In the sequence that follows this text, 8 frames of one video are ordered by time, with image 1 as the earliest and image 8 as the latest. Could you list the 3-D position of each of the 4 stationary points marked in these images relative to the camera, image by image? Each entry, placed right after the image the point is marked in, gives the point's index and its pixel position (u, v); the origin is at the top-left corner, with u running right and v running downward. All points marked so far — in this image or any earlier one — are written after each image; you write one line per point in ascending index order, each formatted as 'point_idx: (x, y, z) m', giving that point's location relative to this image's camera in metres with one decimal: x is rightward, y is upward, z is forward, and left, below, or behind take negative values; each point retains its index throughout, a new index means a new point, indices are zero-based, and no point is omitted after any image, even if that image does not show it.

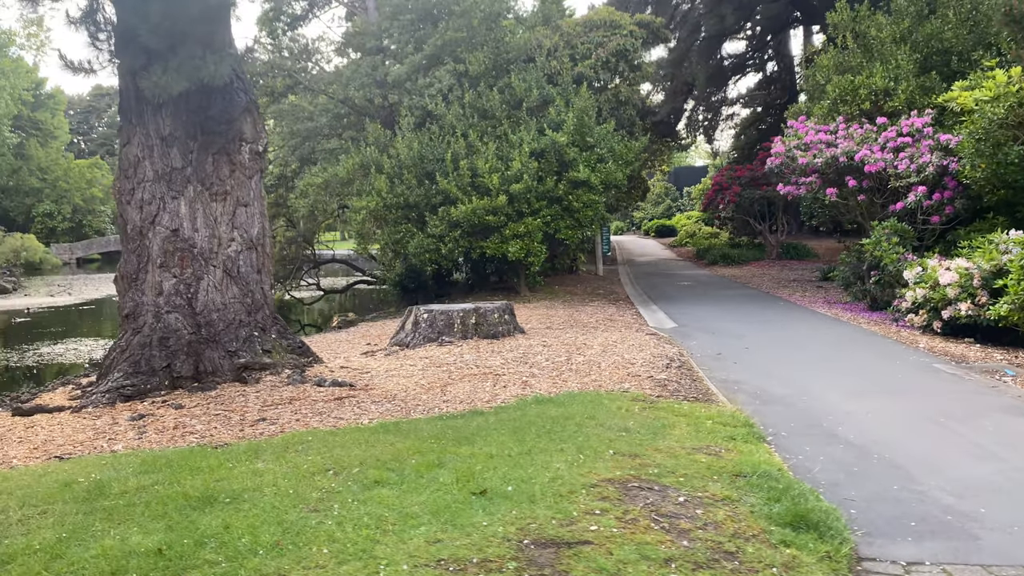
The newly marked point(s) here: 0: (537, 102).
0: (+0.4, +3.4, +15.3) m
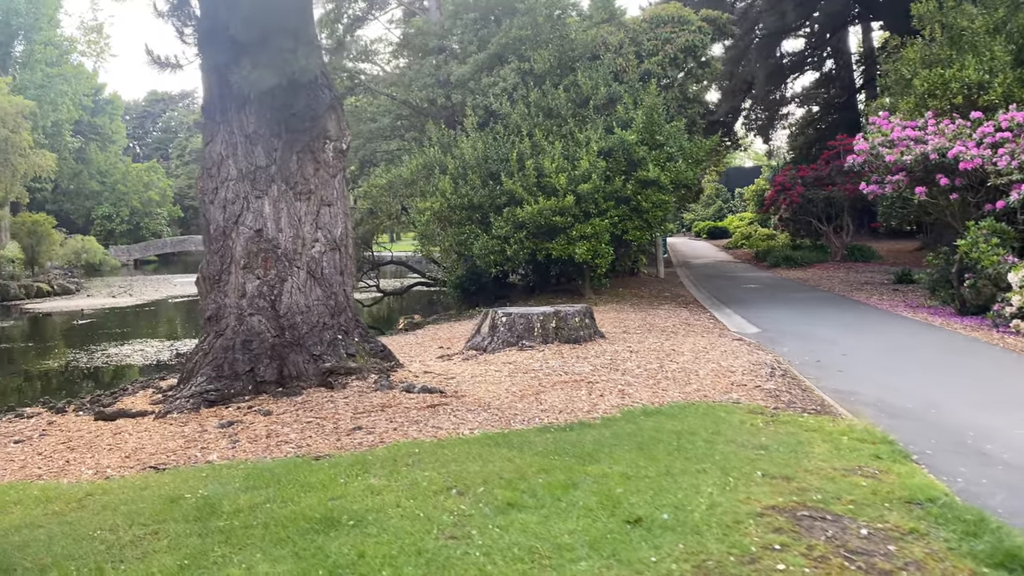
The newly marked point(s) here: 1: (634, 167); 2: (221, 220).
0: (+1.6, +3.3, +14.9) m
1: (+2.1, +2.1, +14.3) m
2: (-2.4, +0.5, +6.9) m
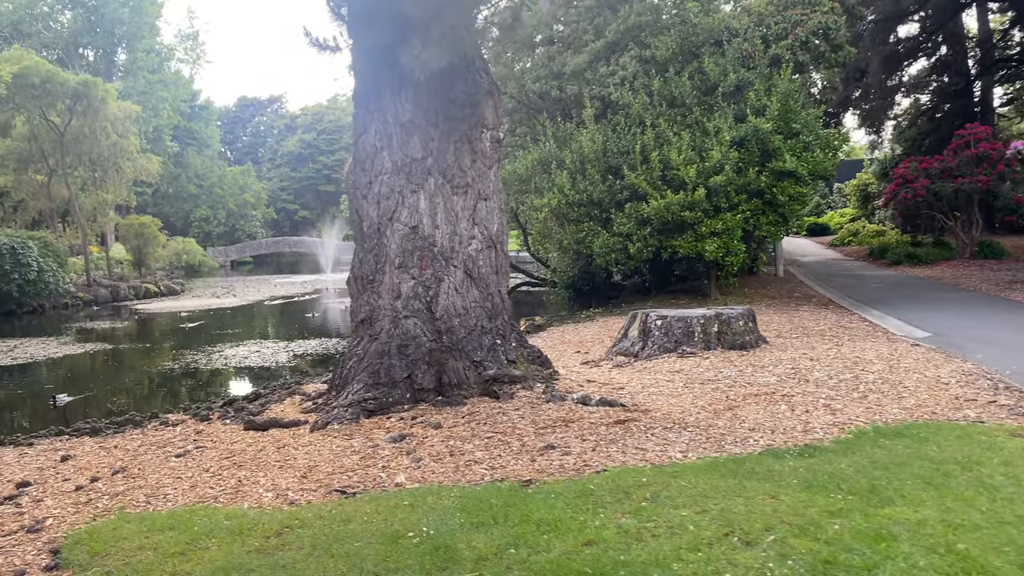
0: (+3.7, +3.3, +14.1) m
1: (+4.1, +2.1, +13.4) m
2: (-1.0, +0.5, +6.4) m
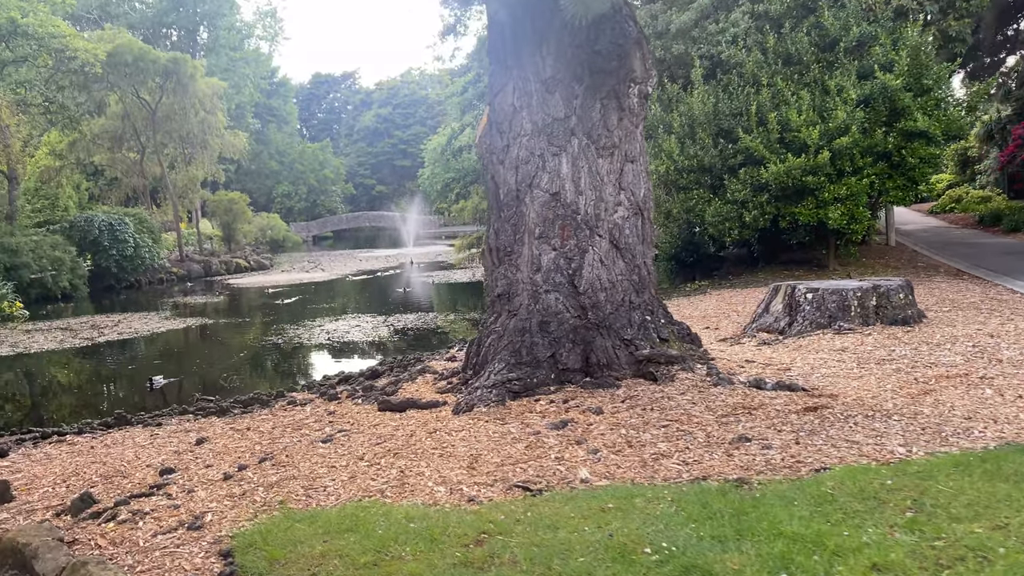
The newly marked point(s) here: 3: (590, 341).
0: (+5.3, +3.8, +13.1) m
1: (+5.7, +2.5, +12.4) m
2: (0.0, +0.7, +5.9) m
3: (+0.5, -0.4, +5.7) m
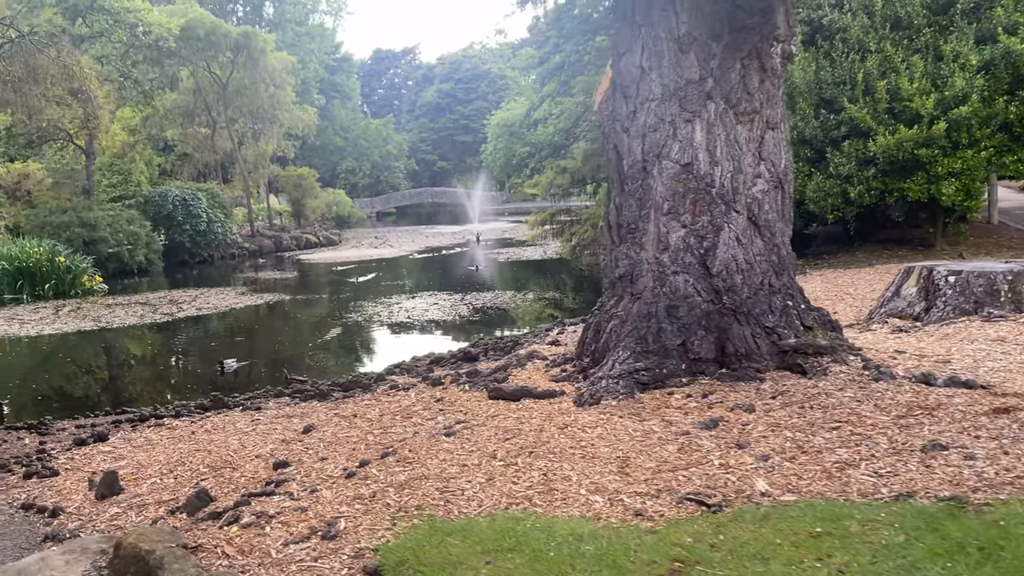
0: (+6.6, +4.1, +12.1) m
1: (+6.9, +2.8, +11.4) m
2: (+0.8, +0.9, +5.4) m
3: (+1.3, -0.2, +5.2) m
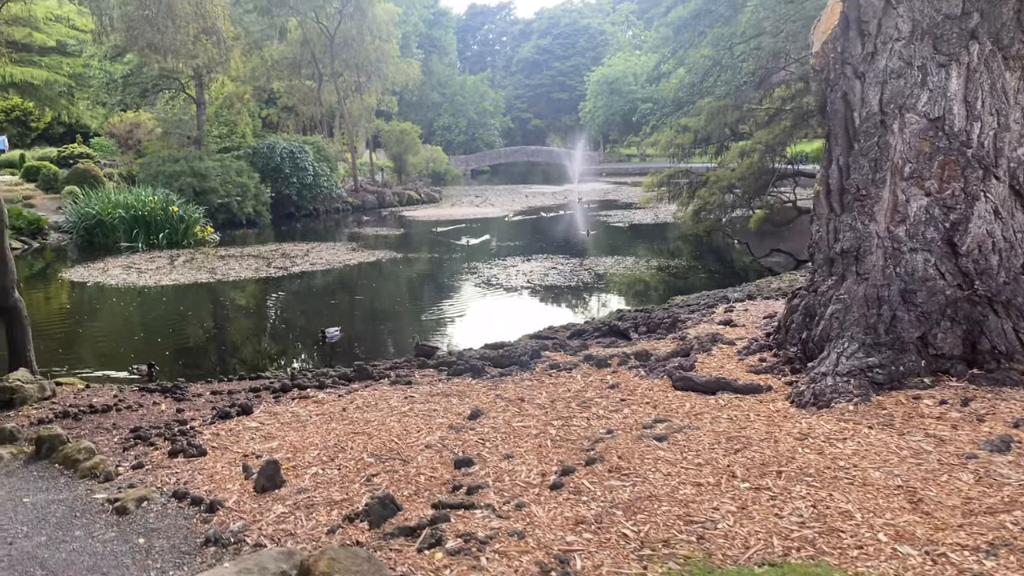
0: (+8.5, +4.3, +10.4) m
1: (+8.6, +2.9, +9.8) m
2: (+1.9, +1.0, +4.5) m
3: (+2.4, -0.2, +4.3) m
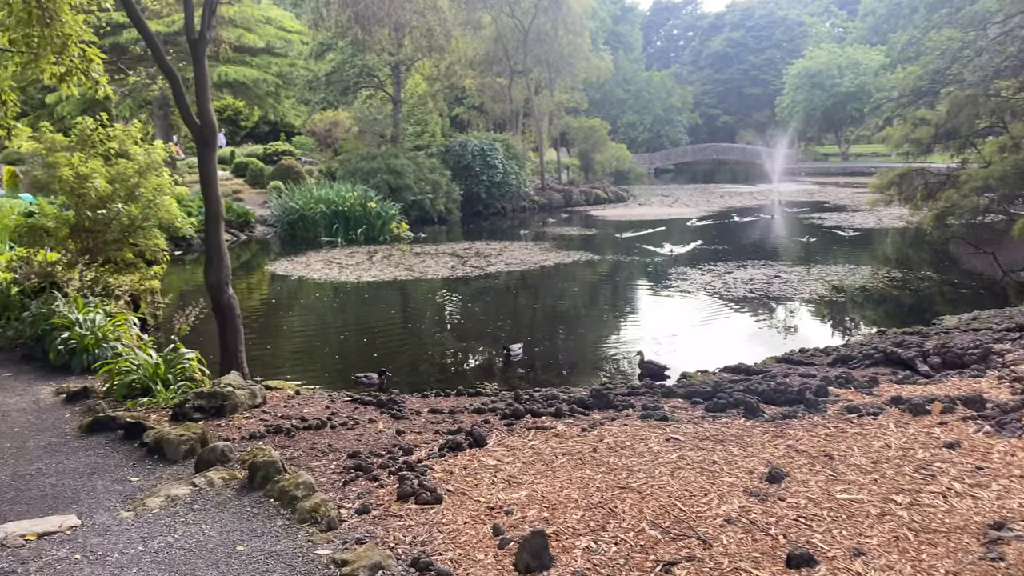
0: (+10.9, +3.9, +7.5) m
1: (+10.9, +2.5, +6.9) m
2: (+3.2, +0.8, +3.0) m
3: (+3.6, -0.3, +2.8) m
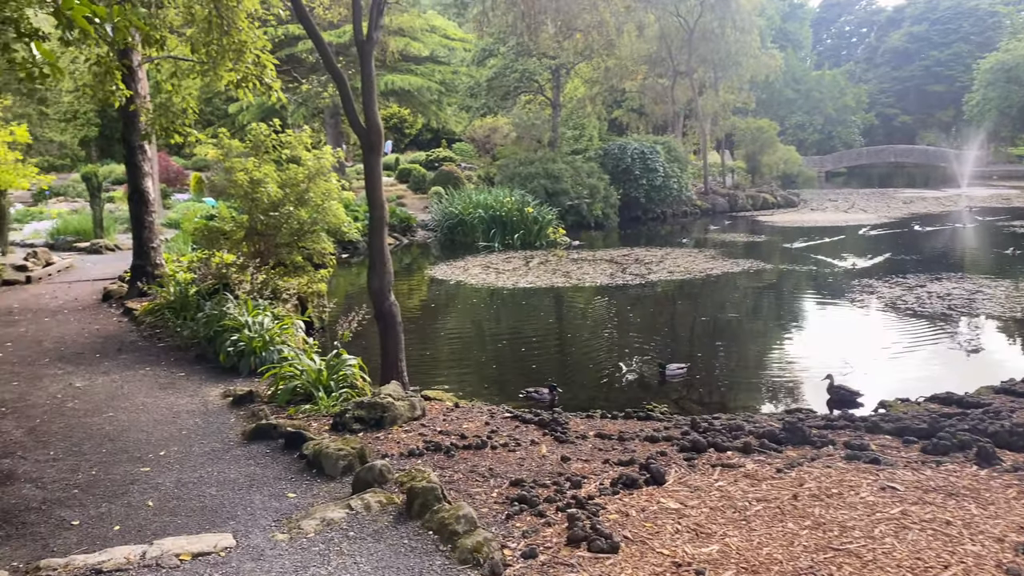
0: (+12.2, +3.5, +5.0) m
1: (+12.1, +2.2, +4.4) m
2: (+3.8, +0.7, +1.9) m
3: (+4.1, -0.5, +1.6) m
